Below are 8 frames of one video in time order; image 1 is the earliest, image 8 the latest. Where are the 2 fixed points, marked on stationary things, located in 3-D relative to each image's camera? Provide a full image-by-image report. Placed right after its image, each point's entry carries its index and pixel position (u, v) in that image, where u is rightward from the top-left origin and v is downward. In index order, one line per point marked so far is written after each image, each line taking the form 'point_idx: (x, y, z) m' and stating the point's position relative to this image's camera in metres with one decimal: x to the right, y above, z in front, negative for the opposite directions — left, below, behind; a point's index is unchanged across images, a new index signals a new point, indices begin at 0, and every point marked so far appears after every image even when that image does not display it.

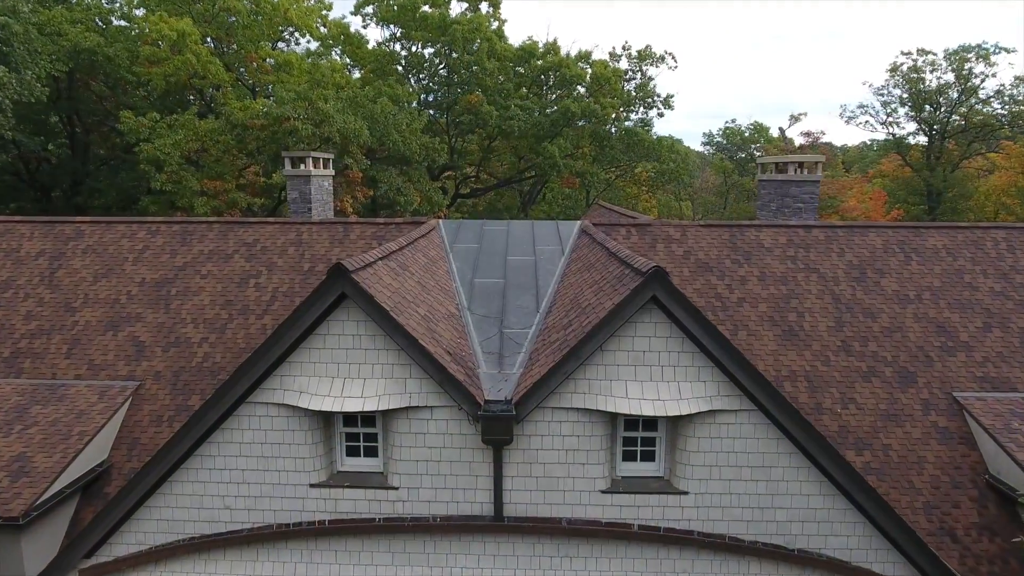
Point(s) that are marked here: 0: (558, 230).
0: (+1.2, +1.5, +12.3) m
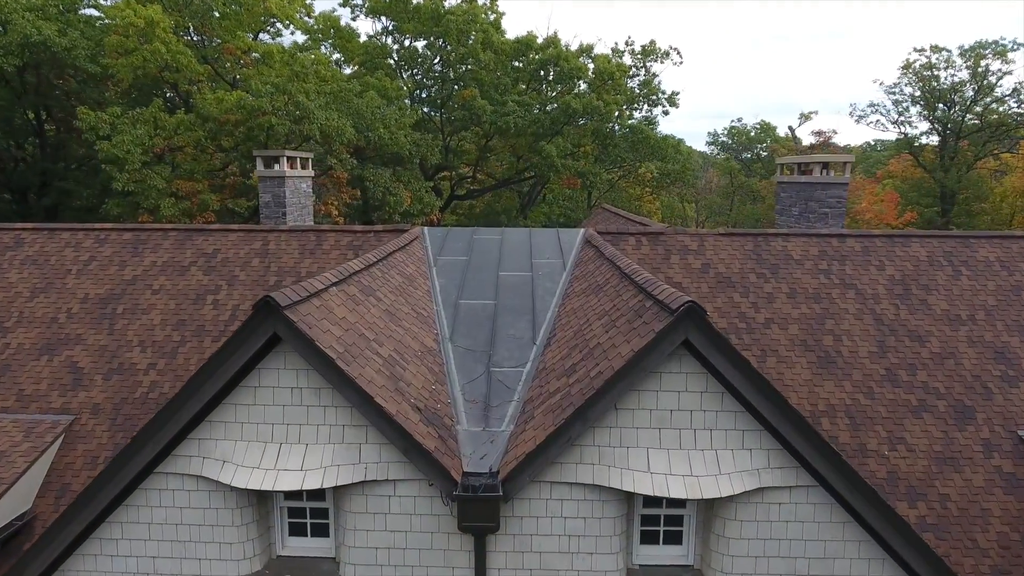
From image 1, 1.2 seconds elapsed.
0: (+1.0, +1.1, +10.8) m
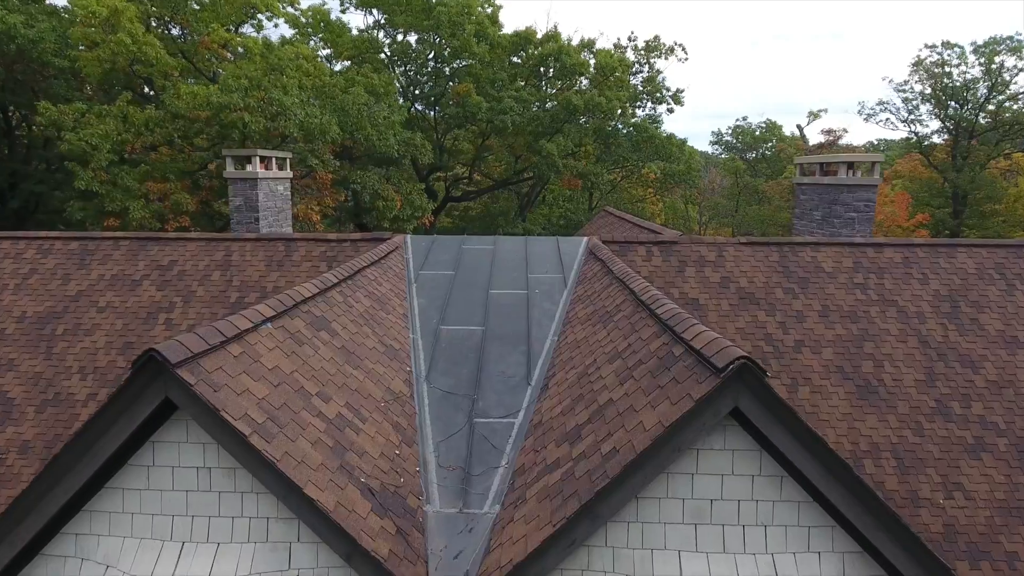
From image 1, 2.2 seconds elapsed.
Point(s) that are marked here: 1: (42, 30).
0: (+0.9, +0.7, +9.5) m
1: (-17.9, +9.8, +18.4) m
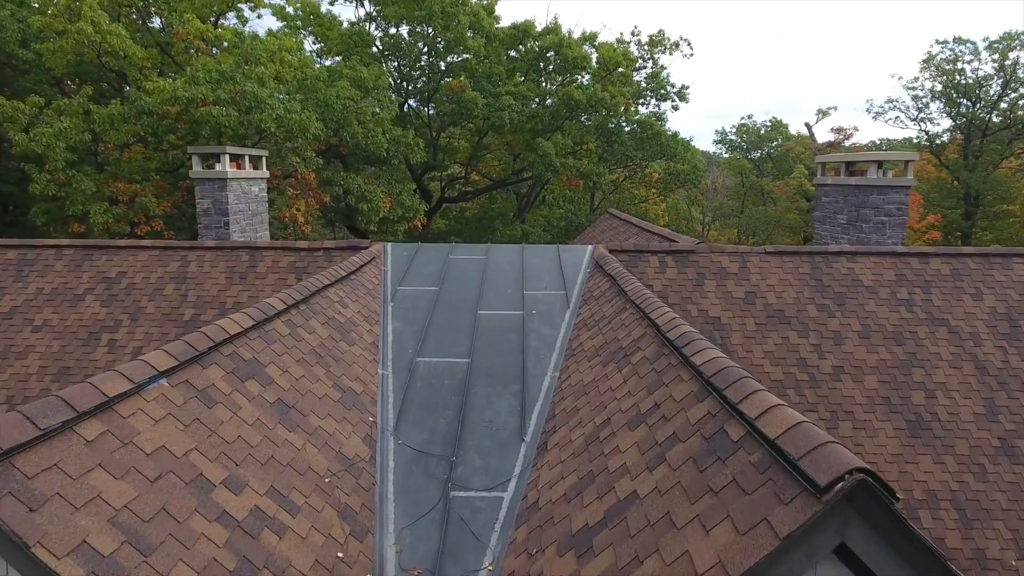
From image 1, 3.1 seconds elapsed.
0: (+0.8, +0.4, +8.3) m
1: (-18.0, +9.5, +17.2) m
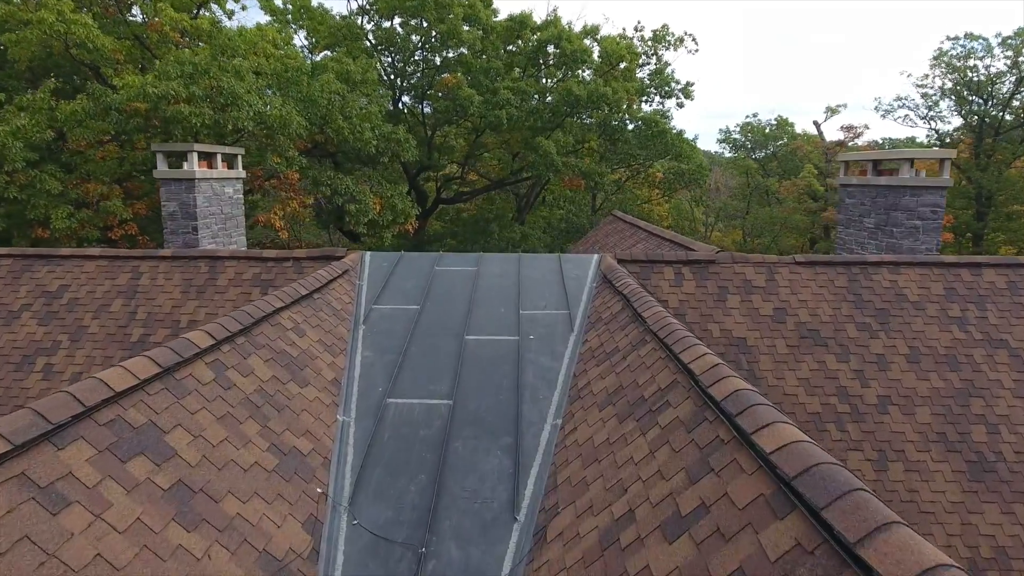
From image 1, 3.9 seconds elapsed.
0: (+0.7, +0.2, +7.2) m
1: (-18.1, +9.3, +16.2) m
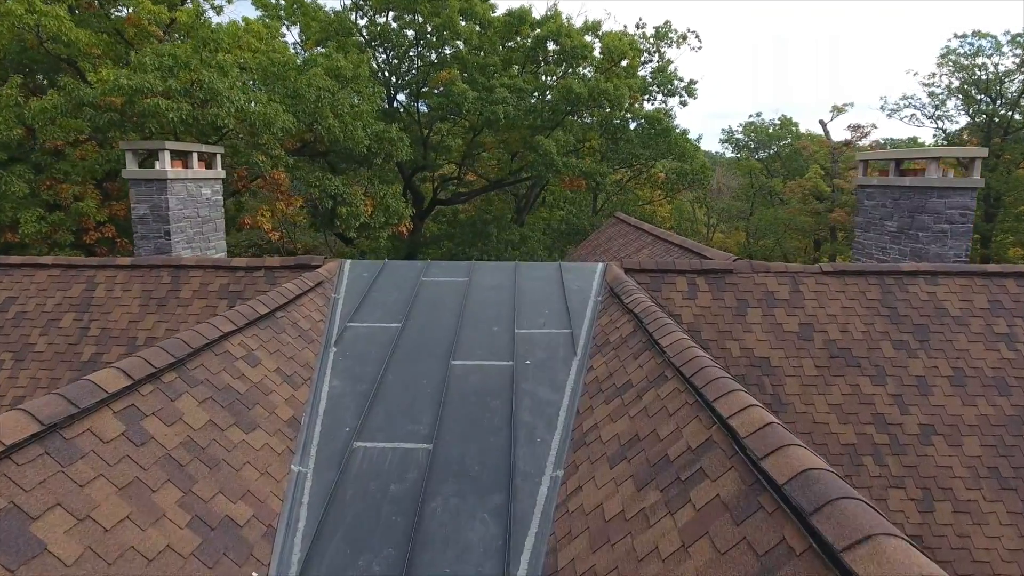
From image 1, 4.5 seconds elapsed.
0: (+0.7, 0.0, +6.5) m
1: (-18.1, +9.1, +15.4) m
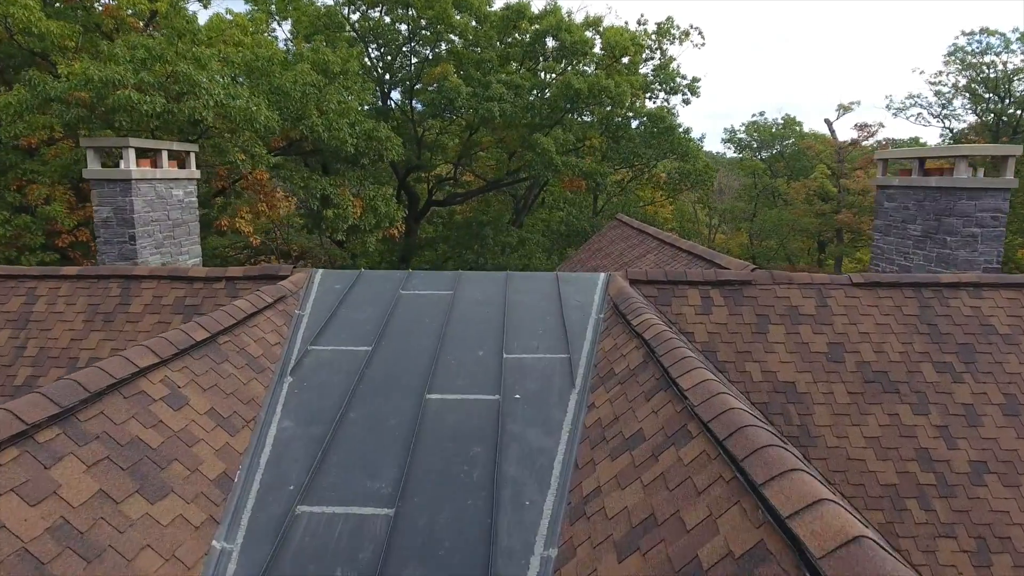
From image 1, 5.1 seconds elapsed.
0: (+0.6, -0.1, +5.7) m
1: (-18.3, +8.9, +14.7) m
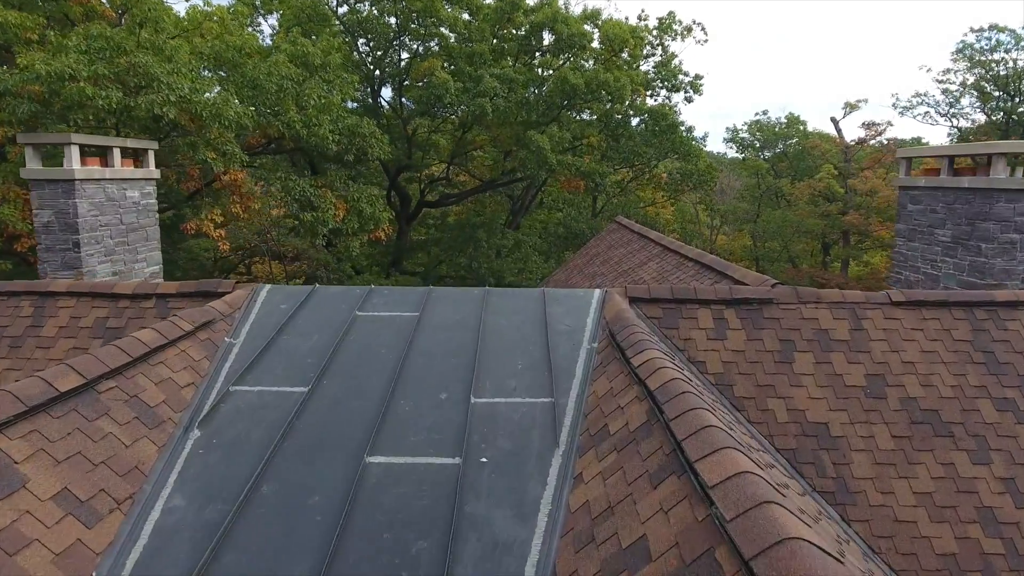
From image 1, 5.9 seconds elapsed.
0: (+0.3, -0.4, +4.8) m
1: (-18.5, +8.7, +13.7) m
